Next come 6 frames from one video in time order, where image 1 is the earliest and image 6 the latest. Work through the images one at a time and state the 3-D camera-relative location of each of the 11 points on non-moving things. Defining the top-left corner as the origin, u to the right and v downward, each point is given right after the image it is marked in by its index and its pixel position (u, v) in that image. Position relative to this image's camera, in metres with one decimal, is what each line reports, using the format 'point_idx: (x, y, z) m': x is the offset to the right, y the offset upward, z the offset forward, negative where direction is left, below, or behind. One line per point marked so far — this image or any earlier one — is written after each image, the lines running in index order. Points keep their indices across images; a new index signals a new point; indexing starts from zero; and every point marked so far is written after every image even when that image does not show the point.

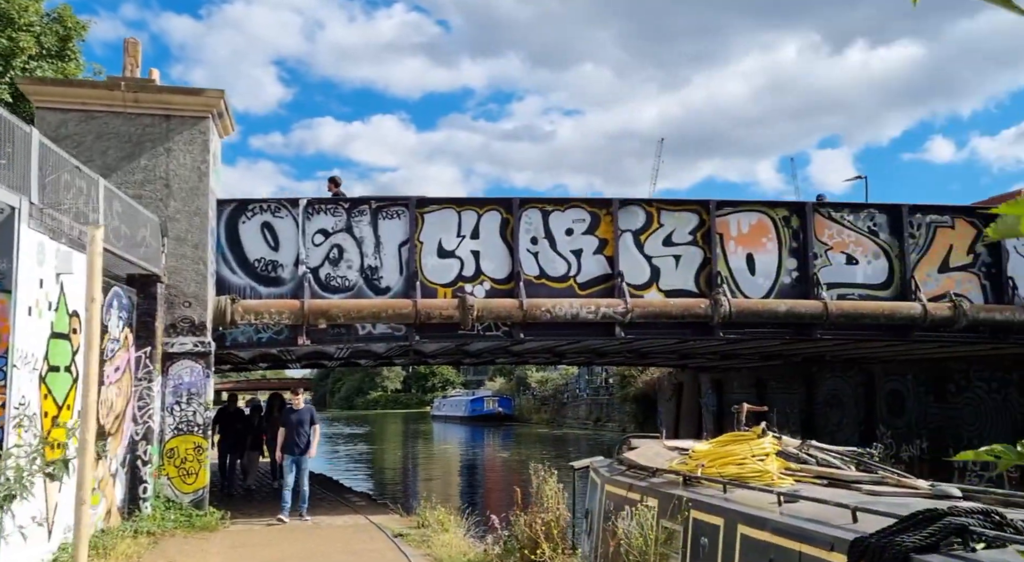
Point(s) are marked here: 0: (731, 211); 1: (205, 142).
0: (+3.8, +1.2, +16.2) m
1: (-4.5, +2.0, +13.5) m
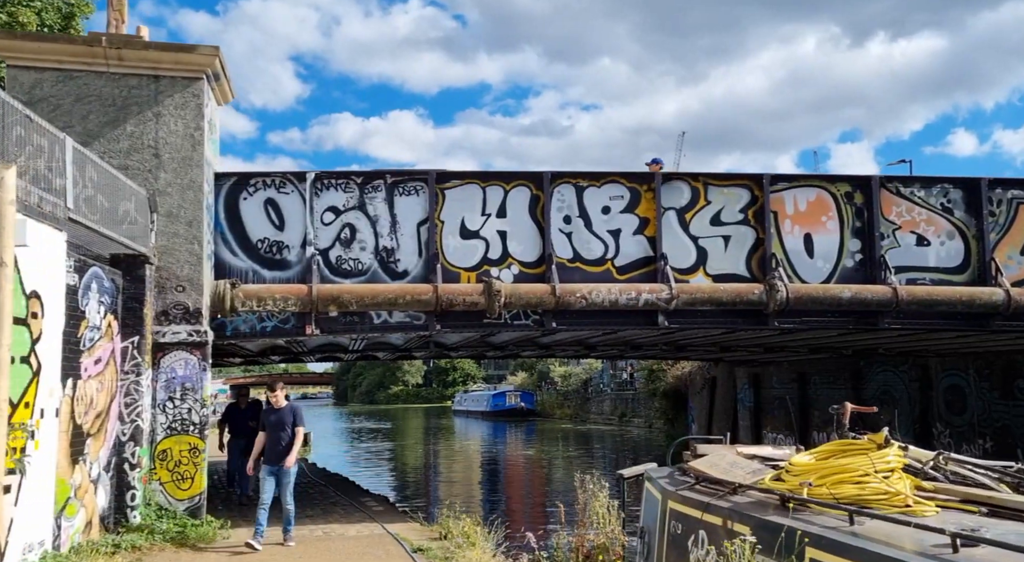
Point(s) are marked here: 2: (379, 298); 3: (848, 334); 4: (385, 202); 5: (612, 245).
0: (+4.3, +1.5, +14.6) m
1: (-4.1, +2.3, +12.0) m
2: (-1.9, -0.3, +13.3) m
3: (+5.8, -0.9, +16.0) m
4: (-1.9, +1.2, +14.0) m
5: (+1.6, +0.5, +14.5) m
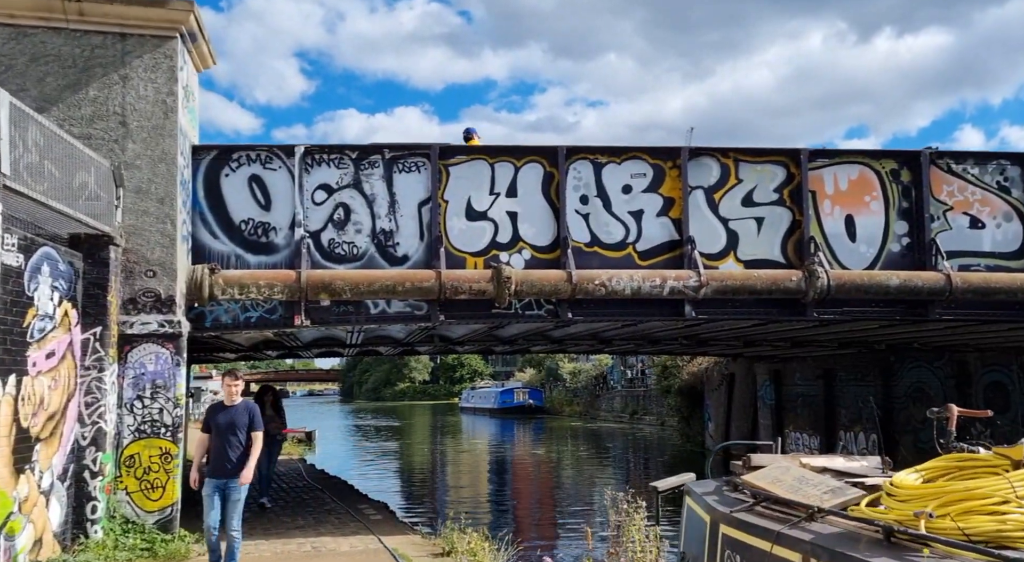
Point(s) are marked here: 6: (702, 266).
0: (+4.5, +1.7, +13.2) m
1: (-3.9, +2.5, +10.7) m
2: (-1.8, -0.1, +12.0) m
3: (+6.0, -0.7, +14.6) m
4: (-1.8, +1.4, +12.7) m
5: (+1.7, +0.7, +13.1) m
6: (+2.6, +0.2, +12.6) m
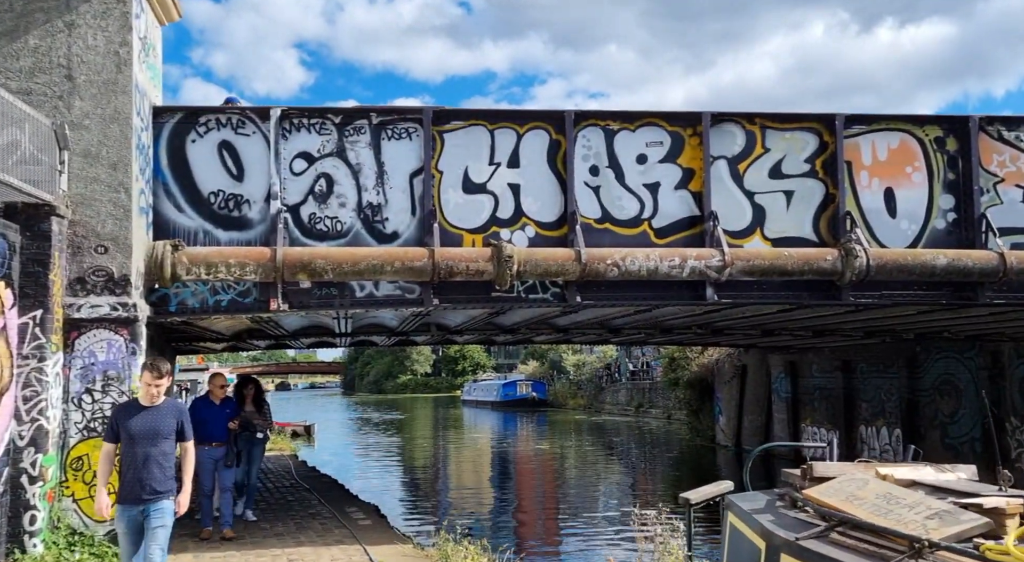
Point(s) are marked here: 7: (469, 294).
0: (+4.5, +1.9, +11.8) m
1: (-3.9, +2.7, +9.4) m
2: (-1.7, +0.2, +10.7) m
3: (+6.0, -0.5, +13.3) m
4: (-1.7, +1.7, +11.4) m
5: (+1.7, +1.0, +11.8) m
6: (+2.6, +0.4, +11.3) m
7: (-0.5, -0.2, +11.5) m
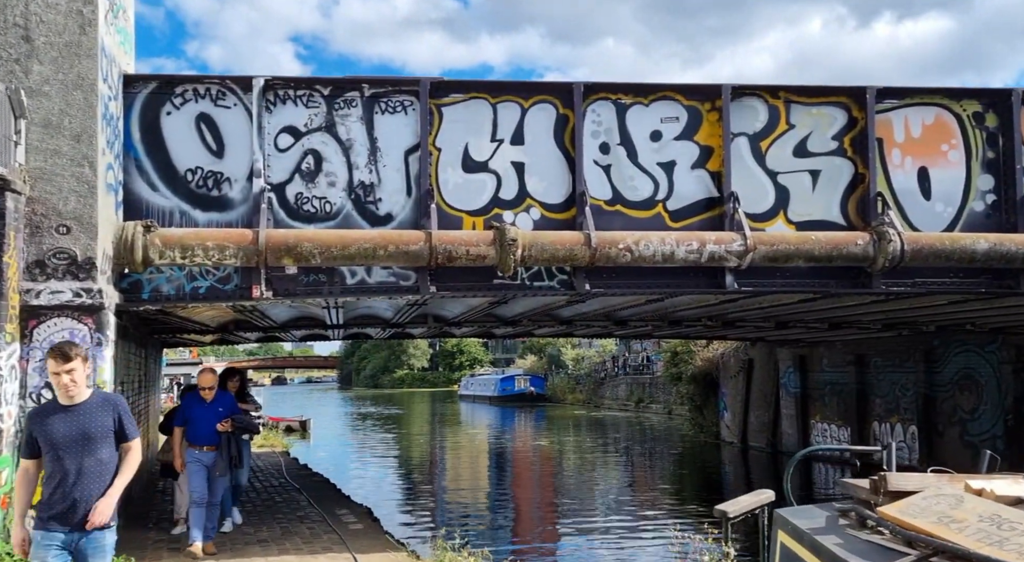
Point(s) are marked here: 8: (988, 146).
0: (+4.5, +2.1, +11.0) m
1: (-3.9, +2.8, +8.5) m
2: (-1.7, +0.3, +9.8) m
3: (+6.0, -0.3, +12.4) m
4: (-1.7, +1.8, +10.5) m
5: (+1.8, +1.2, +10.9) m
6: (+2.6, +0.6, +10.4) m
7: (-0.5, 0.0, +10.6) m
8: (+5.7, +1.6, +11.0) m
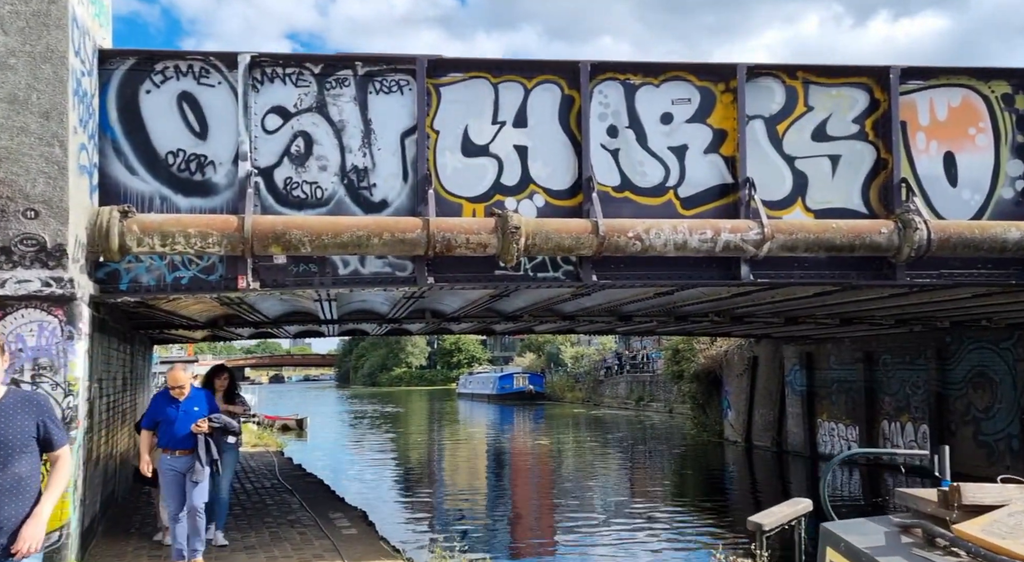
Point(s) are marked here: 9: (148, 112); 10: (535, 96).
0: (+4.6, +2.2, +10.4) m
1: (-3.8, +2.9, +7.8) m
2: (-1.7, +0.4, +9.2) m
3: (+6.1, -0.2, +11.8) m
4: (-1.7, +1.9, +9.9) m
5: (+1.8, +1.3, +10.3) m
6: (+2.7, +0.7, +9.8) m
7: (-0.5, +0.1, +10.0) m
8: (+5.7, +1.7, +10.4) m
9: (-3.7, +1.7, +9.3) m
10: (+0.3, +2.0, +10.2) m
